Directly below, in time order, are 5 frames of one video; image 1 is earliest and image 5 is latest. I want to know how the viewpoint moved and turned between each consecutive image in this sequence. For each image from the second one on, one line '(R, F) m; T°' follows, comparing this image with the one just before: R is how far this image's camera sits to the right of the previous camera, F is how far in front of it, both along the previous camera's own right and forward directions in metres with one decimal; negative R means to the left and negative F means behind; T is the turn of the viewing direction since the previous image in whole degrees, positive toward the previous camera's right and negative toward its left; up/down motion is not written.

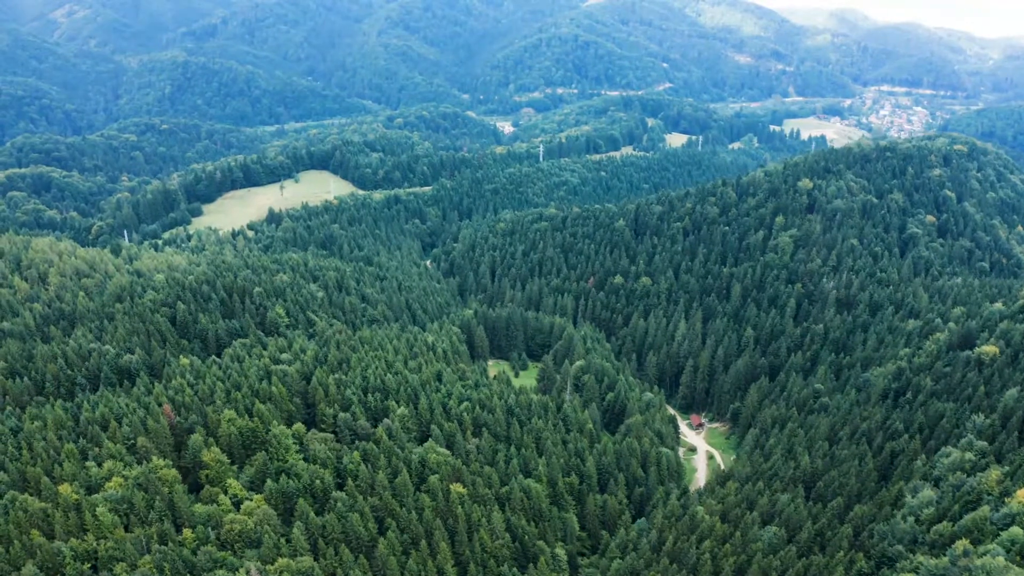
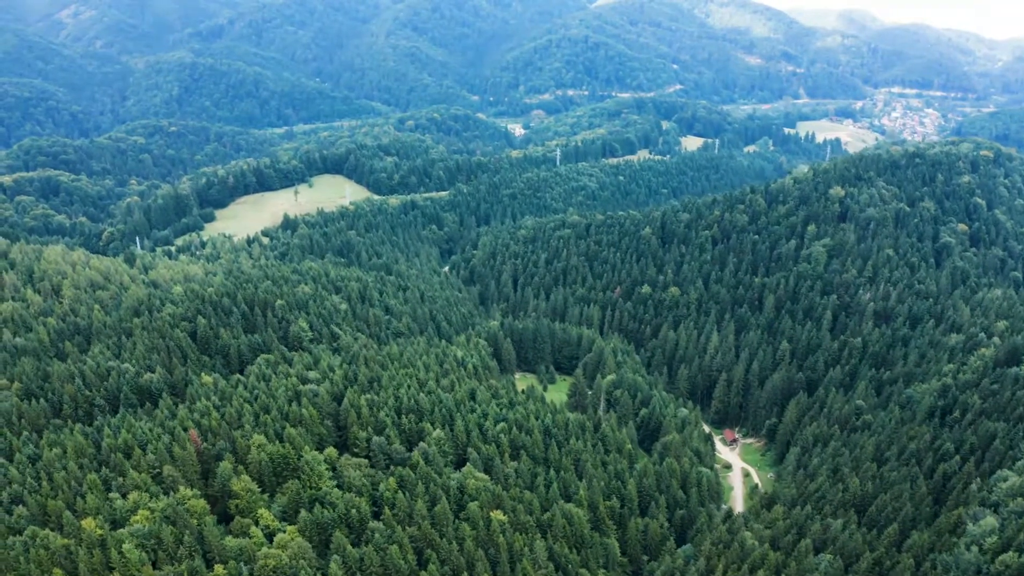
(-4.6, +4.3) m; 0°
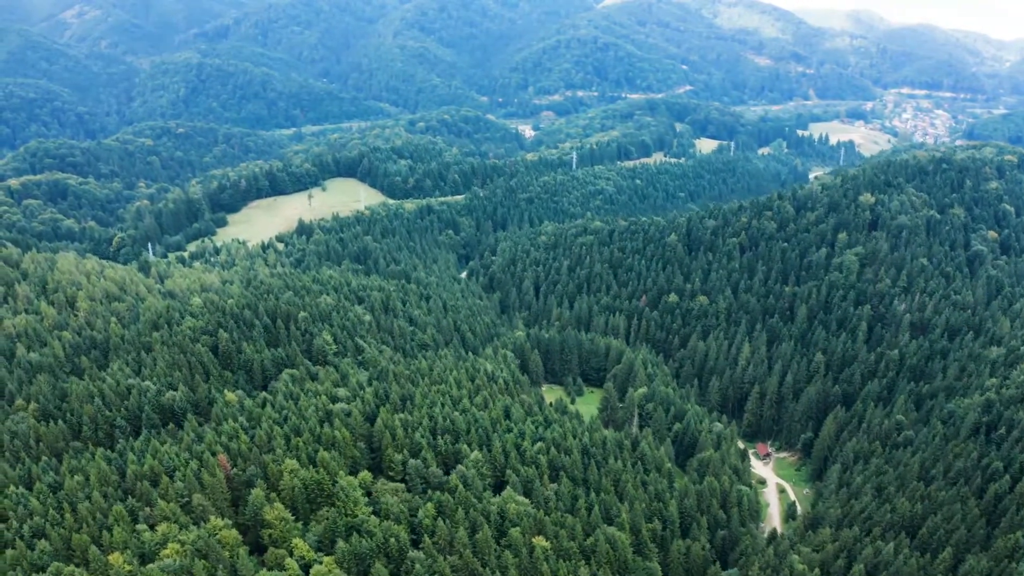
(-4.4, +3.8) m; 0°
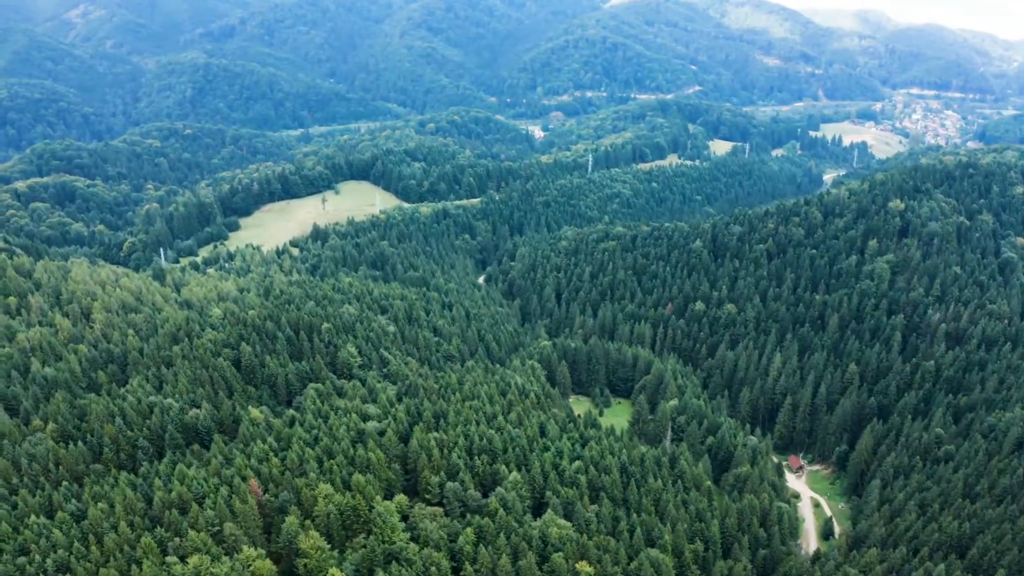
(-4.2, +3.5) m; 0°
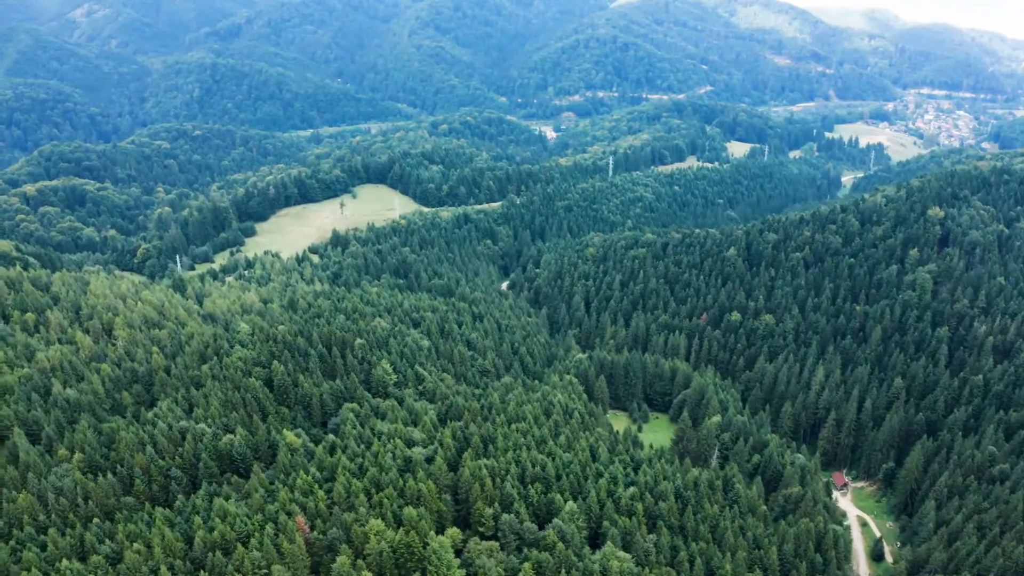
(-5.5, +4.5) m; 0°
